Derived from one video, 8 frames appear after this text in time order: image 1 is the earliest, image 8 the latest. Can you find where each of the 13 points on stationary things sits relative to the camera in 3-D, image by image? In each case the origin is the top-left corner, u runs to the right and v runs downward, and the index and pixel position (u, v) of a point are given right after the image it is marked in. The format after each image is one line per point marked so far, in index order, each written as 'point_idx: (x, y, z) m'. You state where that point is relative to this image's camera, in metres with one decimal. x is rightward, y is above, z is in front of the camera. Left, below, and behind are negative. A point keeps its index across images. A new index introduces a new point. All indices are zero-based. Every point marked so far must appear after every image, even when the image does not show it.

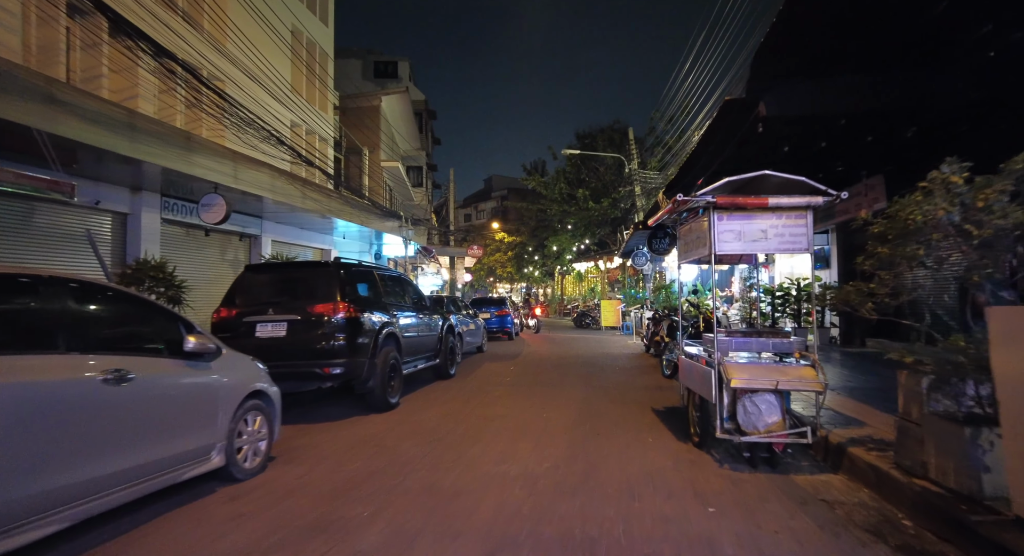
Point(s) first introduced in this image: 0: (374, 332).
0: (-1.9, -0.7, +6.8) m
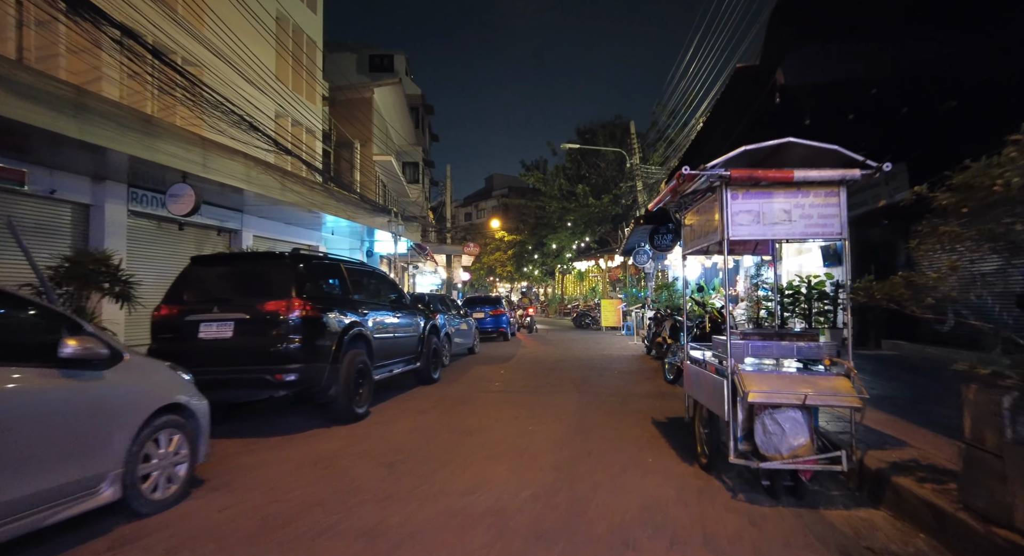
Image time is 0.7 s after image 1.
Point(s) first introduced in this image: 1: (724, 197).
0: (-2.1, -0.7, +6.0) m
1: (+1.6, +0.6, +3.8) m
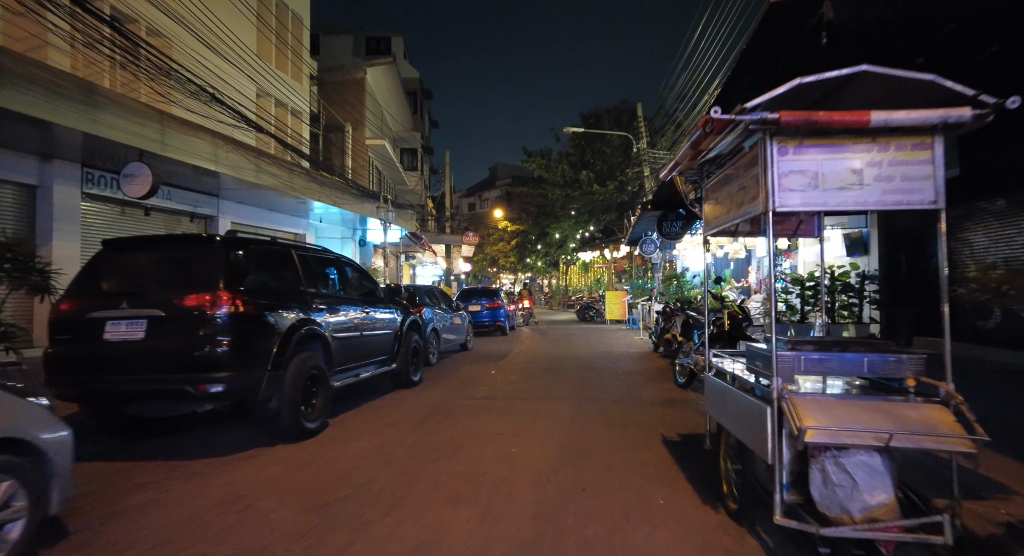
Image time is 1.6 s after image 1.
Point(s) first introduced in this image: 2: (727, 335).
0: (-2.3, -0.5, +5.0) m
1: (+1.4, +0.7, +2.7) m
2: (+3.0, -0.8, +7.1) m
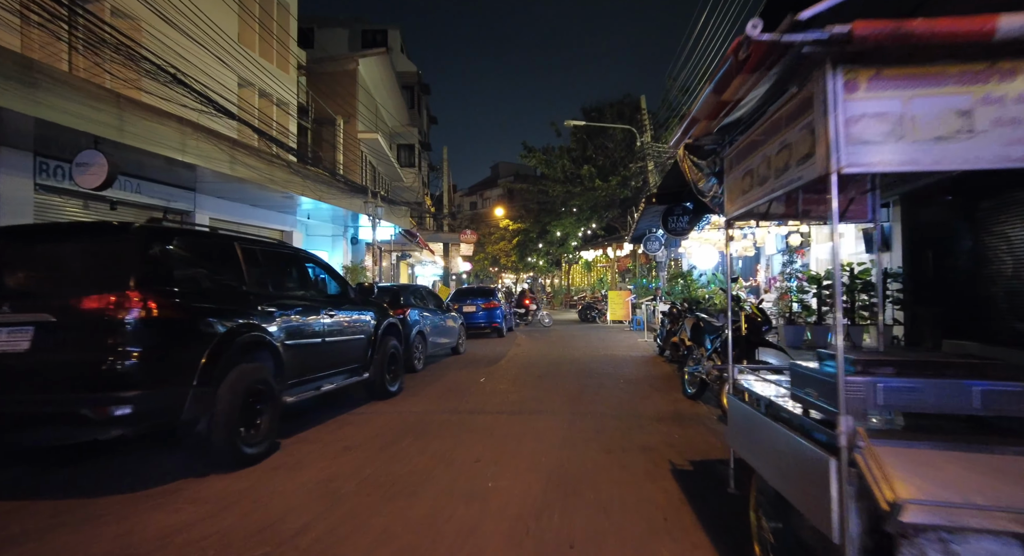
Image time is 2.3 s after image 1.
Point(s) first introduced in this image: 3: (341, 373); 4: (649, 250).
0: (-2.5, -0.5, +4.2) m
1: (+1.2, +0.7, +1.9) m
2: (+2.9, -0.8, +6.2) m
3: (-2.1, -1.2, +6.3) m
4: (+5.0, +1.0, +18.2) m
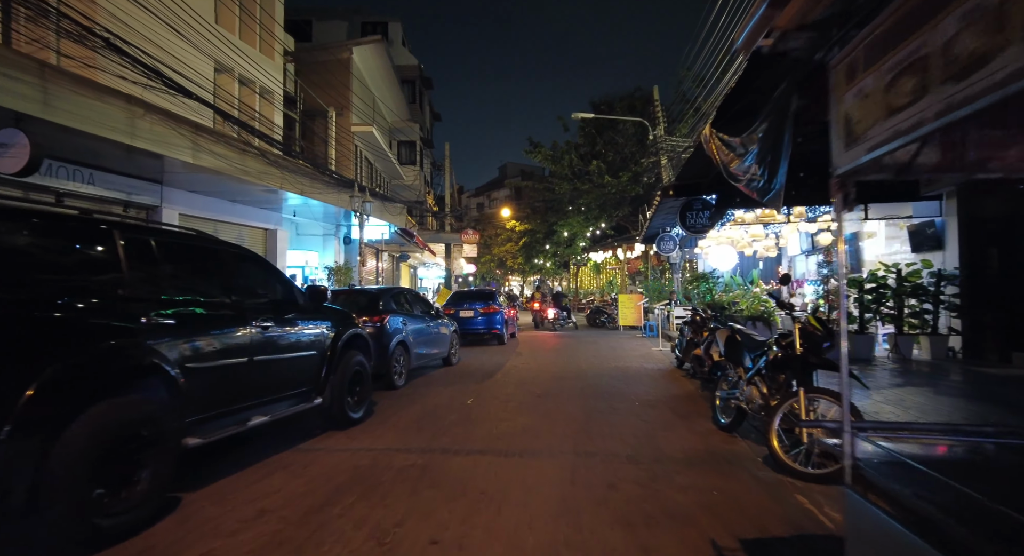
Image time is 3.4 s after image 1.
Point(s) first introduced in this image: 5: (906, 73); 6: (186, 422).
0: (-2.6, -0.5, +2.9) m
1: (+1.0, +0.7, +0.5) m
2: (+2.7, -0.8, +4.8) m
3: (-2.3, -1.2, +5.0) m
4: (+5.1, +1.0, +16.8) m
5: (+1.3, +0.6, +1.6) m
6: (-2.5, -1.0, +3.7) m
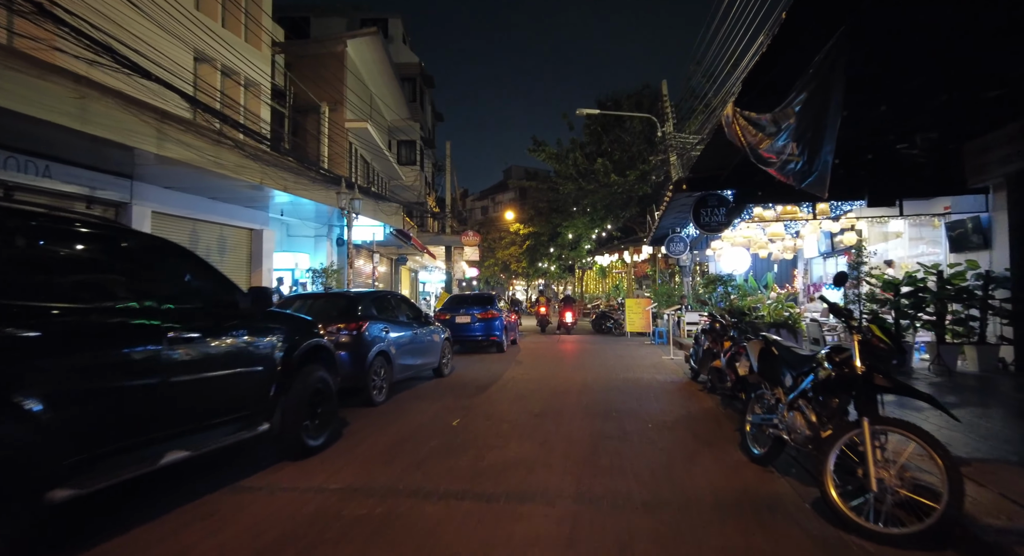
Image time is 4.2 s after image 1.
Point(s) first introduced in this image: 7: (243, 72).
0: (-2.8, -0.5, +2.0) m
1: (+0.8, +0.8, -0.4) m
2: (+2.6, -0.8, +3.8) m
3: (-2.4, -1.2, +4.0) m
4: (+5.1, +0.8, +15.8) m
5: (+1.1, +0.7, +0.6) m
6: (-2.6, -1.0, +2.8) m
7: (-7.5, +5.7, +13.9) m
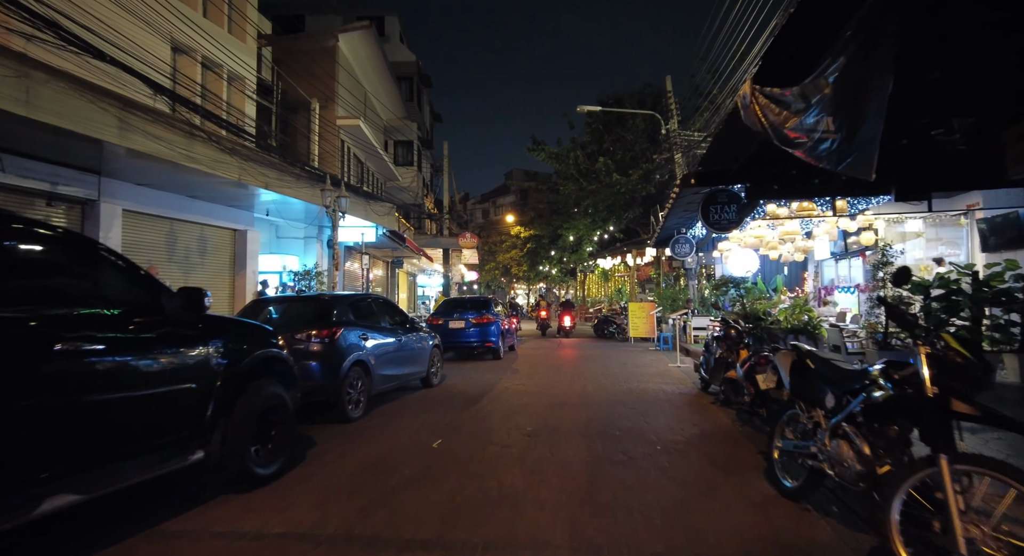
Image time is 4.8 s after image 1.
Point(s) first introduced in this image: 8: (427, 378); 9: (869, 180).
0: (-2.9, -0.5, +1.2) m
1: (+0.7, +0.8, -1.2) m
2: (+2.5, -0.8, +3.0) m
3: (-2.5, -1.2, +3.3) m
4: (+5.0, +0.8, +15.0) m
5: (+1.0, +0.7, -0.1) m
6: (-2.7, -1.0, +2.0) m
7: (-7.6, +5.6, +13.2) m
8: (-1.5, -1.9, +9.1) m
9: (+2.8, +0.8, +3.9) m
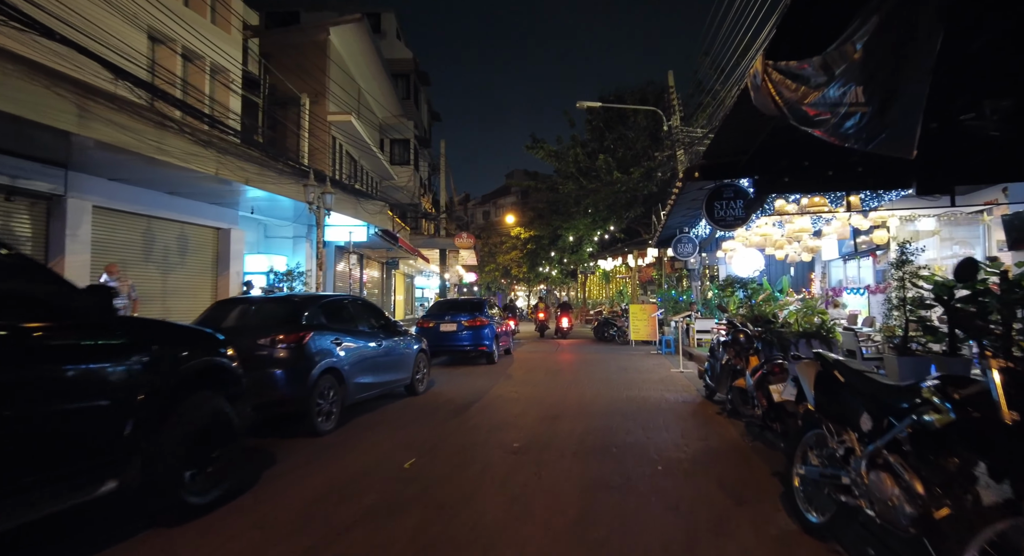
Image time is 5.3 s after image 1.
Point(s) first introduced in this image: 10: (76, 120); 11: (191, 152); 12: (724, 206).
0: (-3.1, -0.4, +0.6) m
1: (+0.5, +0.9, -1.8) m
2: (+2.3, -0.7, +2.4) m
3: (-2.7, -1.2, +2.7) m
4: (+4.9, +0.7, +14.4) m
5: (+0.8, +0.8, -0.7) m
6: (-2.9, -1.0, +1.5) m
7: (-7.7, +5.6, +12.7) m
8: (-1.7, -1.9, +8.5) m
9: (+2.6, +0.8, +3.3) m
10: (-6.6, +2.4, +7.5) m
11: (-6.1, +2.4, +9.6) m
12: (+4.1, +1.4, +9.6) m
